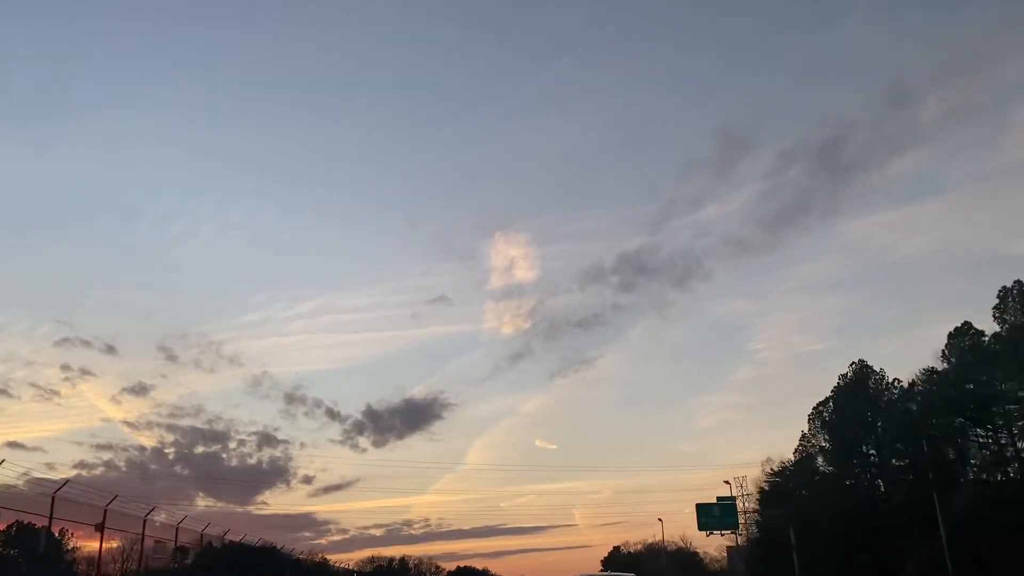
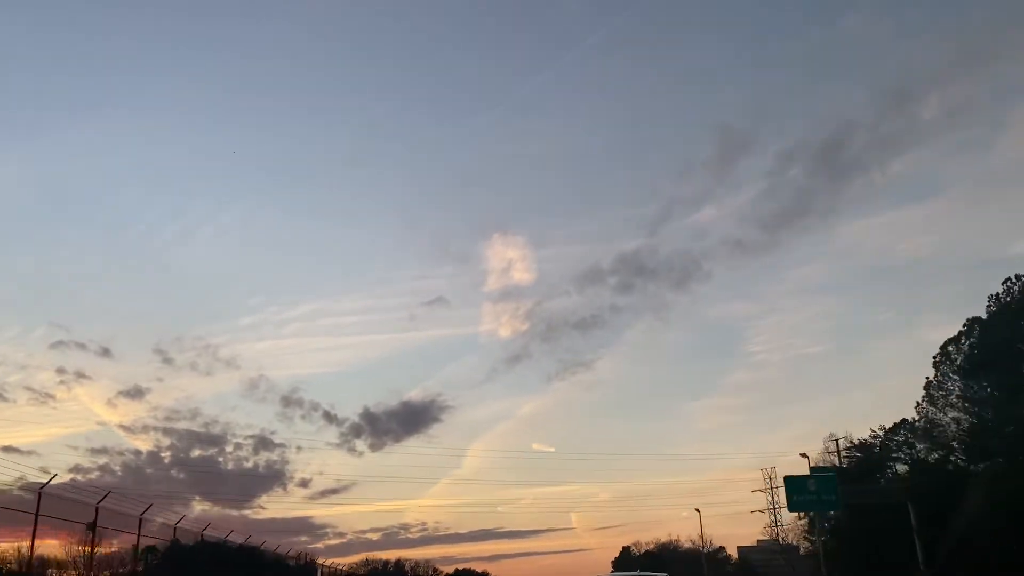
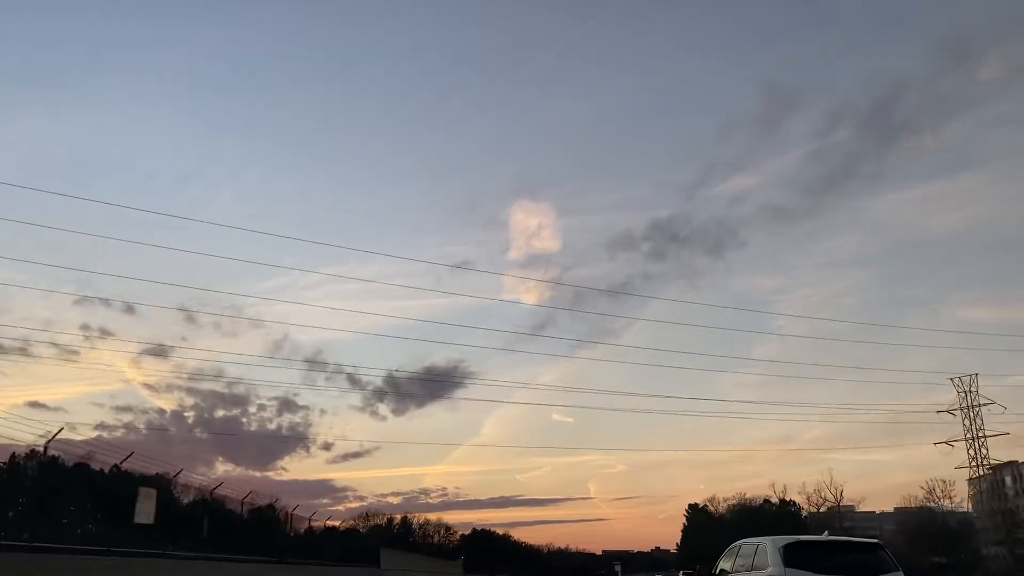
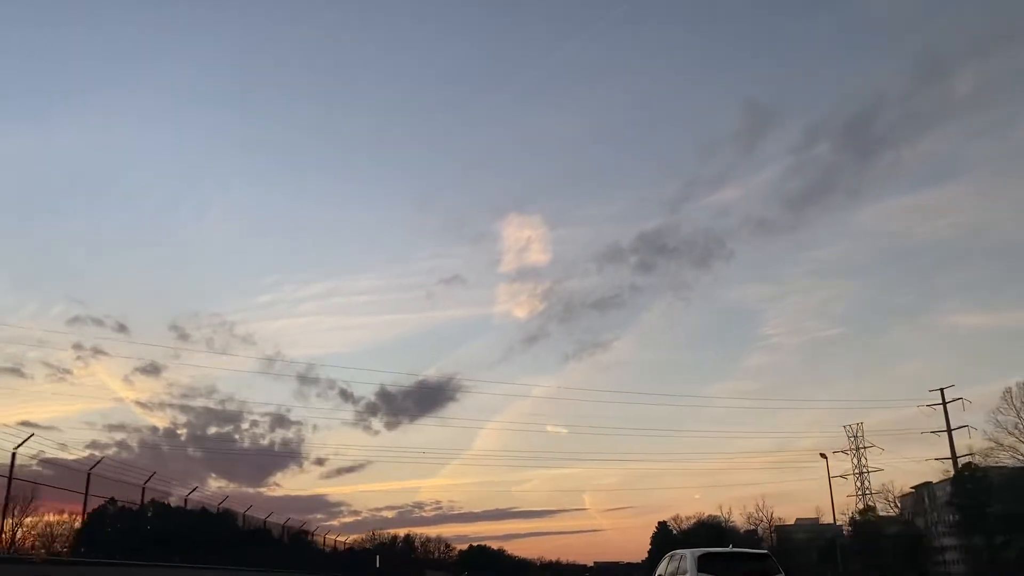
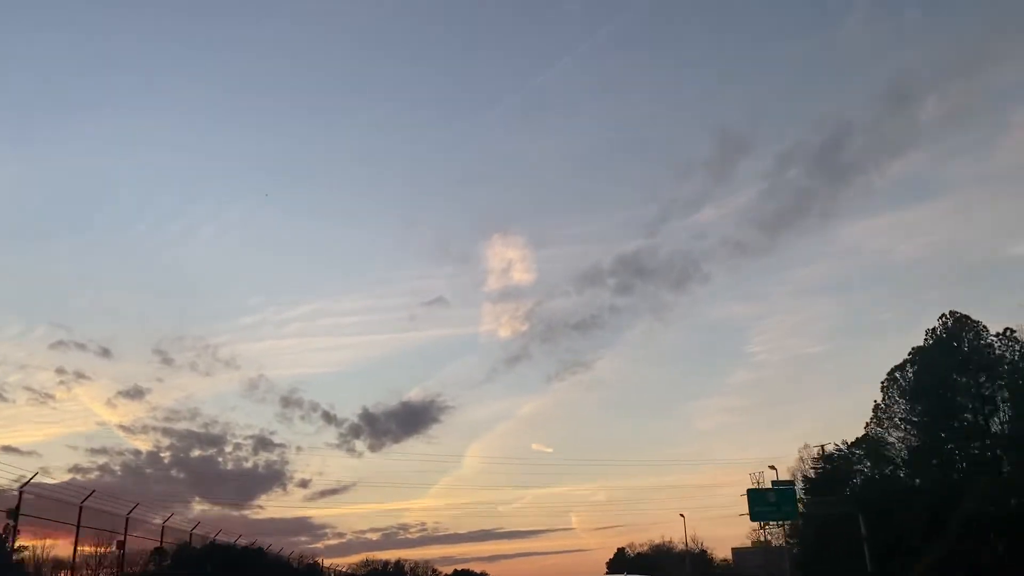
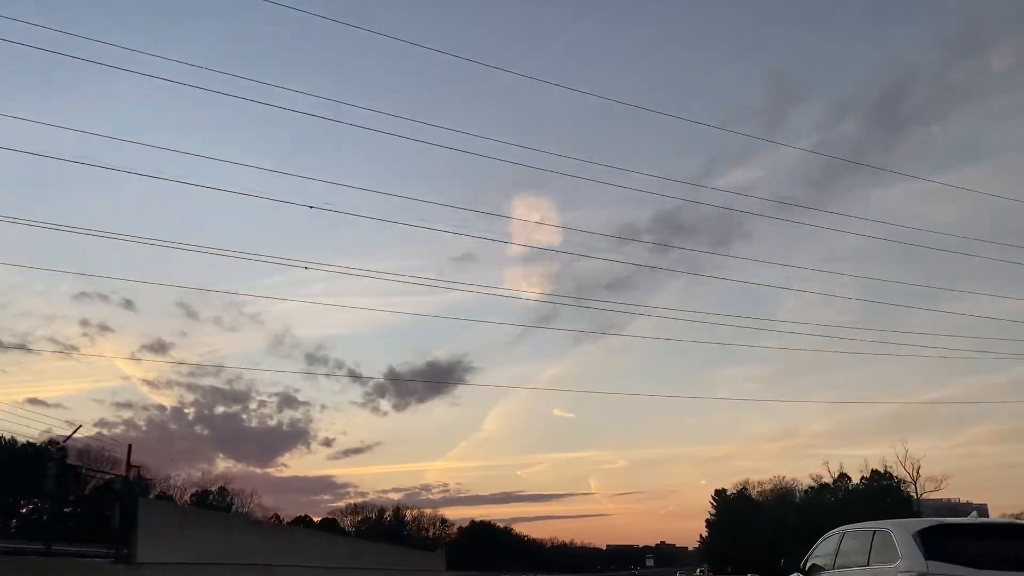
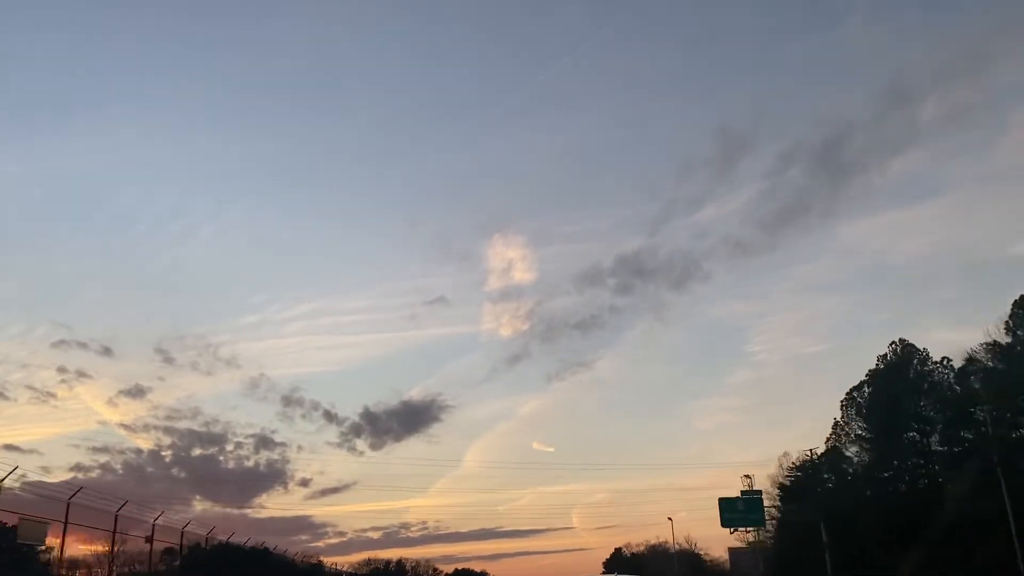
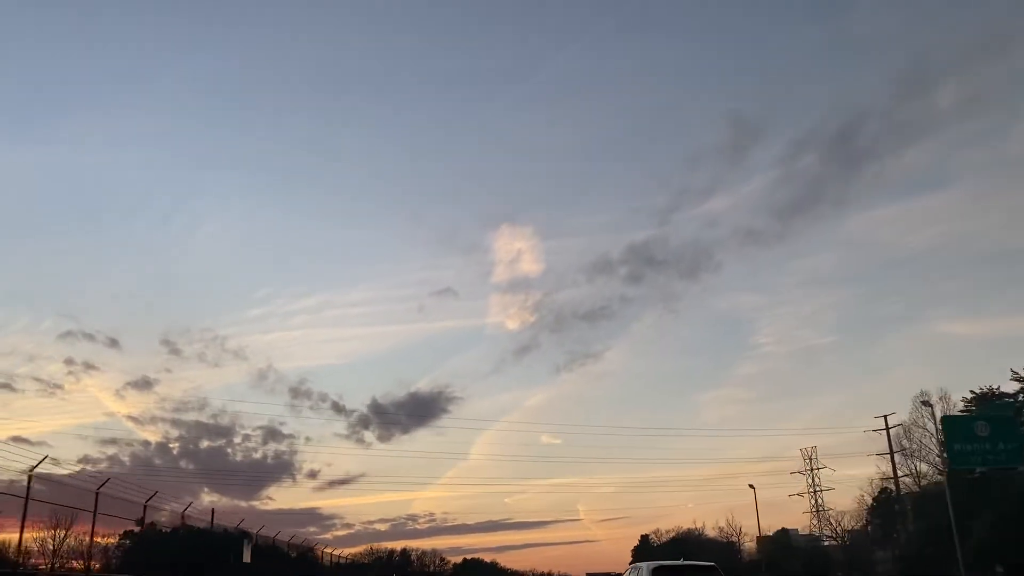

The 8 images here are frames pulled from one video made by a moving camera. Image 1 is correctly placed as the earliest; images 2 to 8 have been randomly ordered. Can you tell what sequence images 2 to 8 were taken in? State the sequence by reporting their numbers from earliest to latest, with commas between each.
7, 5, 2, 8, 4, 3, 6
